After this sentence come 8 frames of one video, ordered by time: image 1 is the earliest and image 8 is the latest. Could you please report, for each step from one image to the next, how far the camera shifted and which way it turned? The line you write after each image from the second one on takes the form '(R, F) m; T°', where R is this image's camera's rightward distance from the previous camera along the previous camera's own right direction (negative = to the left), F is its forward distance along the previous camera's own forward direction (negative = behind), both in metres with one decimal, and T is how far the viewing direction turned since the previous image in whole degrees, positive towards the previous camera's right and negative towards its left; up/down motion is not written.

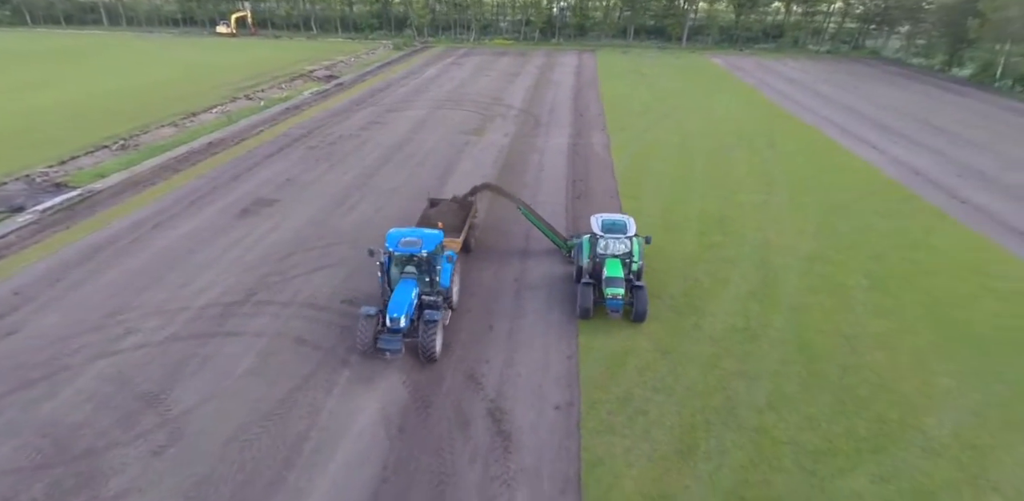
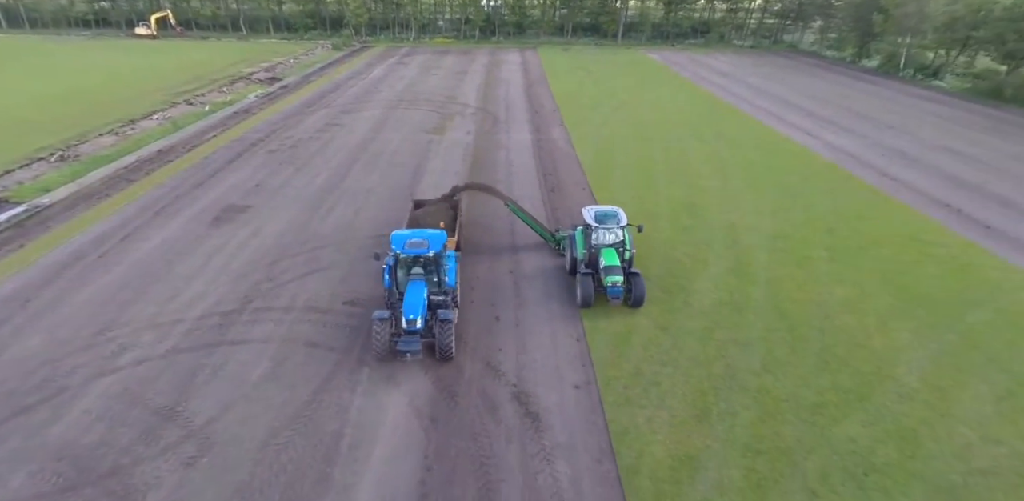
(-1.3, -0.3) m; +6°
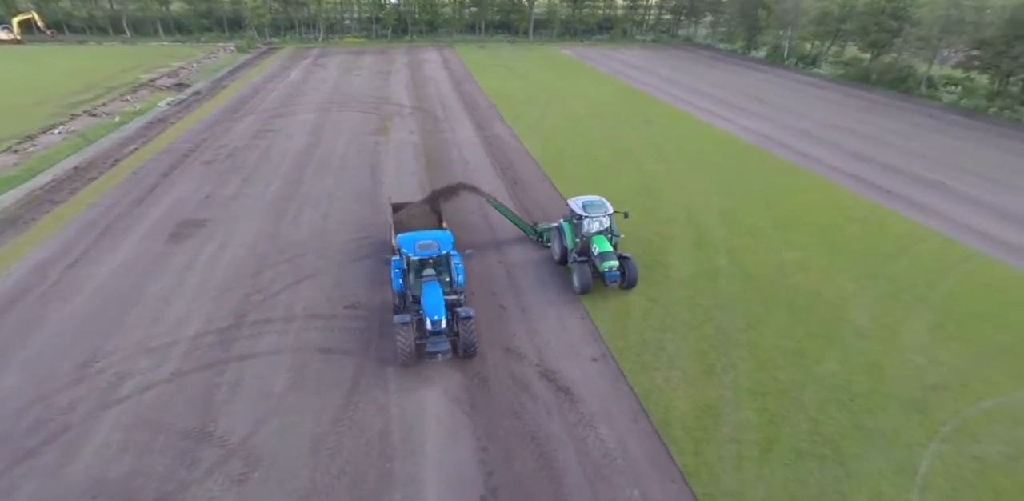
(-1.8, -0.3) m; +9°
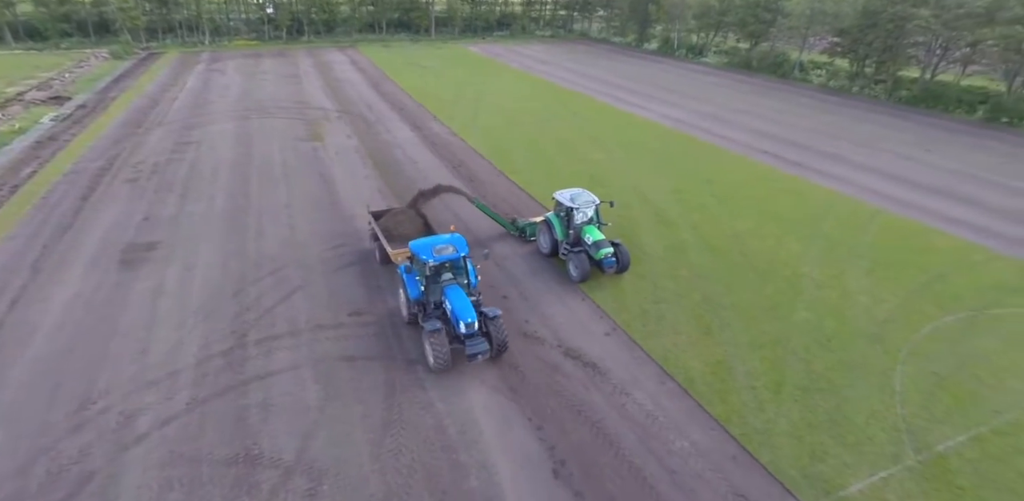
(-2.1, -0.2) m; +10°
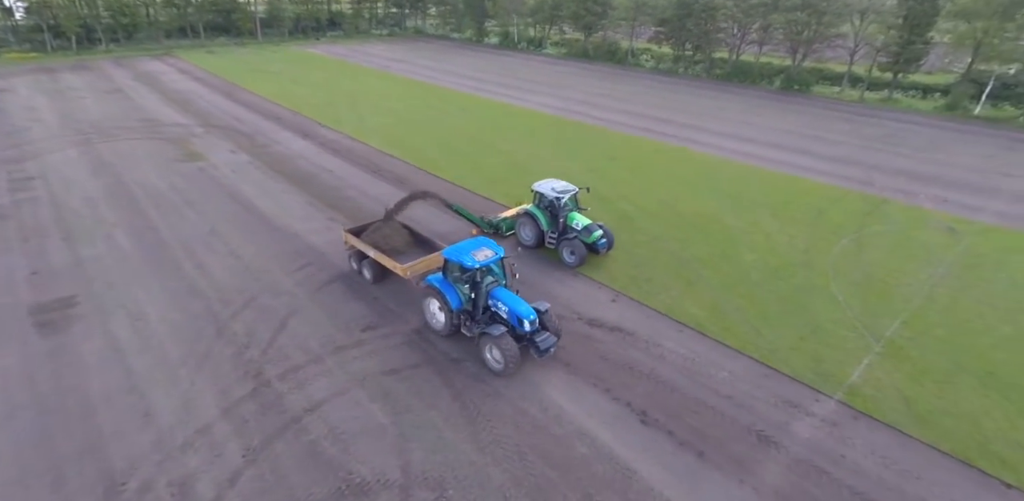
(-3.4, 0.0) m; +17°
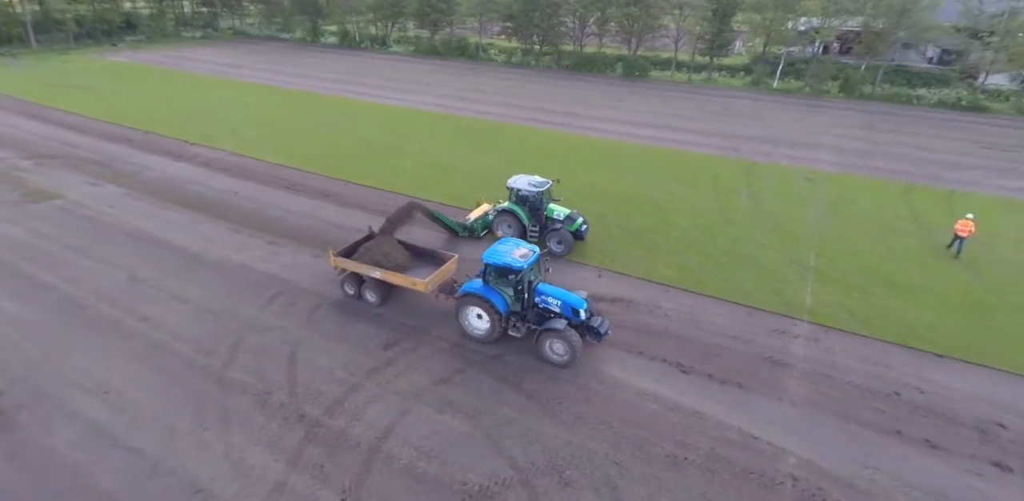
(-3.4, +0.1) m; +17°
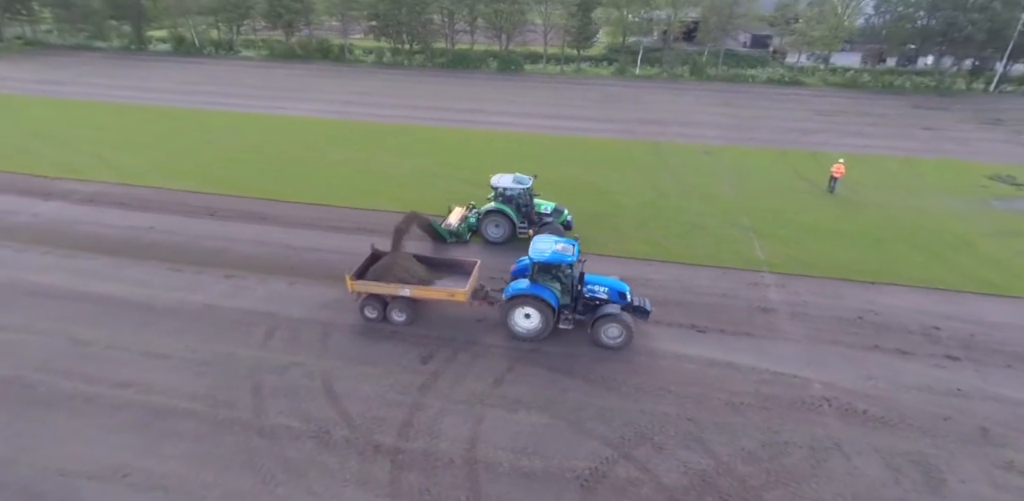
(-3.1, +0.2) m; +15°
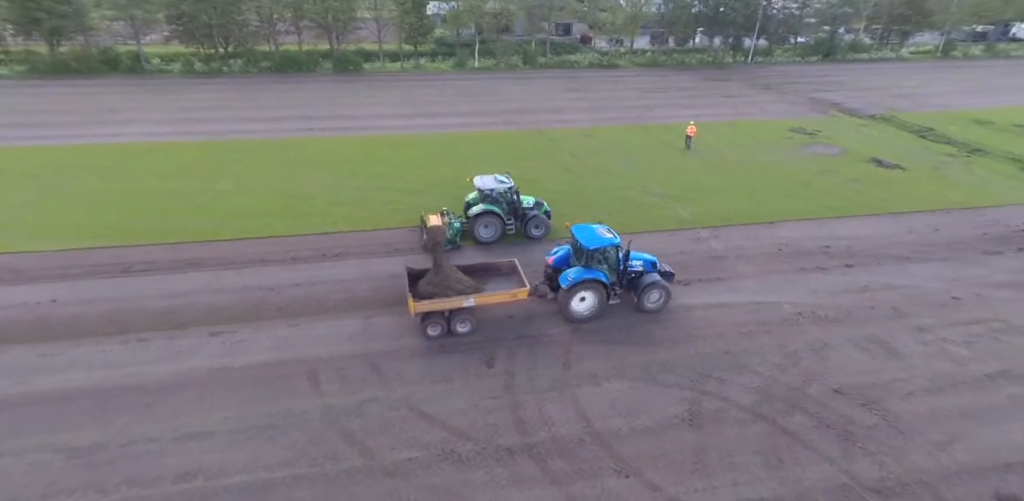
(-4.3, 0.0) m; +19°
